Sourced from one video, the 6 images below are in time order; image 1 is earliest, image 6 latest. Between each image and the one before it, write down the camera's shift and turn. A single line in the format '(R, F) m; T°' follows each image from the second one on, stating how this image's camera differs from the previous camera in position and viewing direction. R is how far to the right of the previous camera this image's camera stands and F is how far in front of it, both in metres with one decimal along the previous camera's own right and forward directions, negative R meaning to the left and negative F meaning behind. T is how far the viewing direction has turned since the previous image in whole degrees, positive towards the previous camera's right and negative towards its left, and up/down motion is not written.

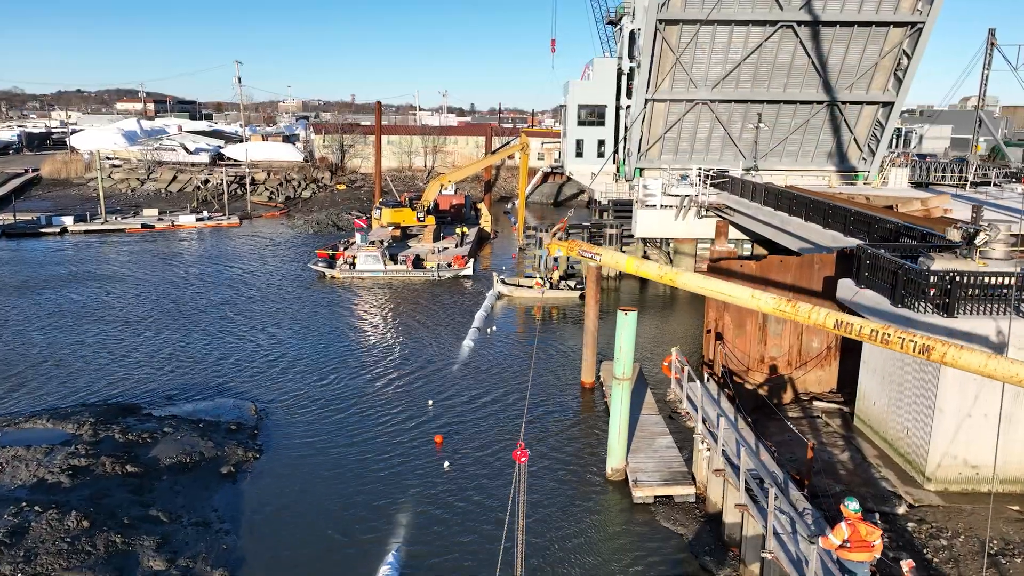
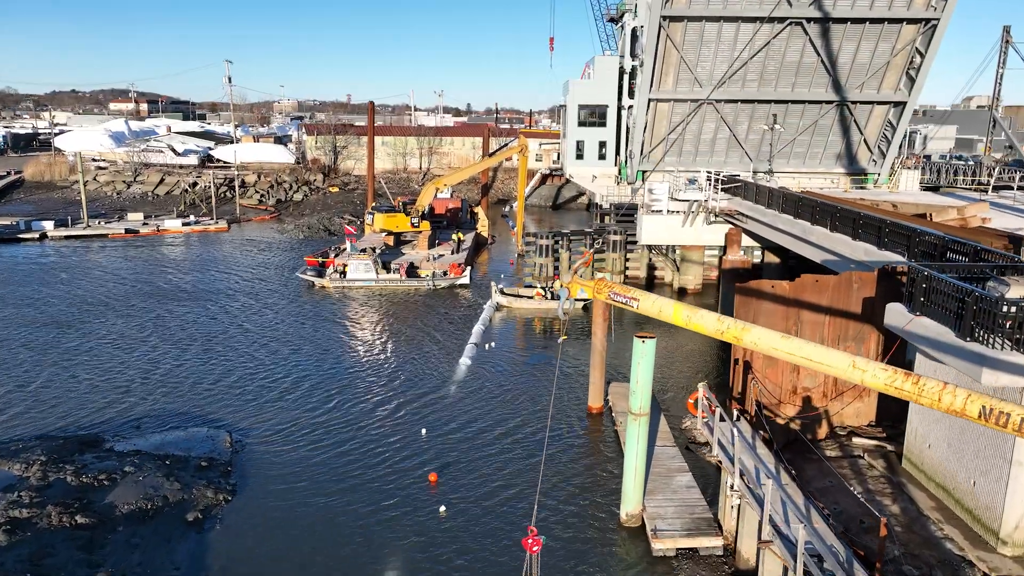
(-0.1, +1.7) m; 0°
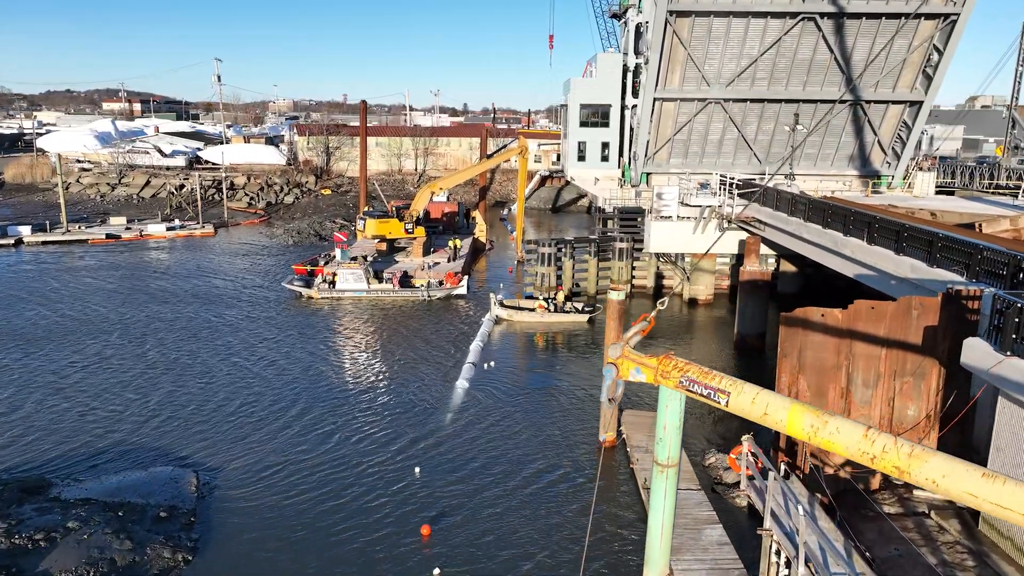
(-0.1, +2.0) m; 0°
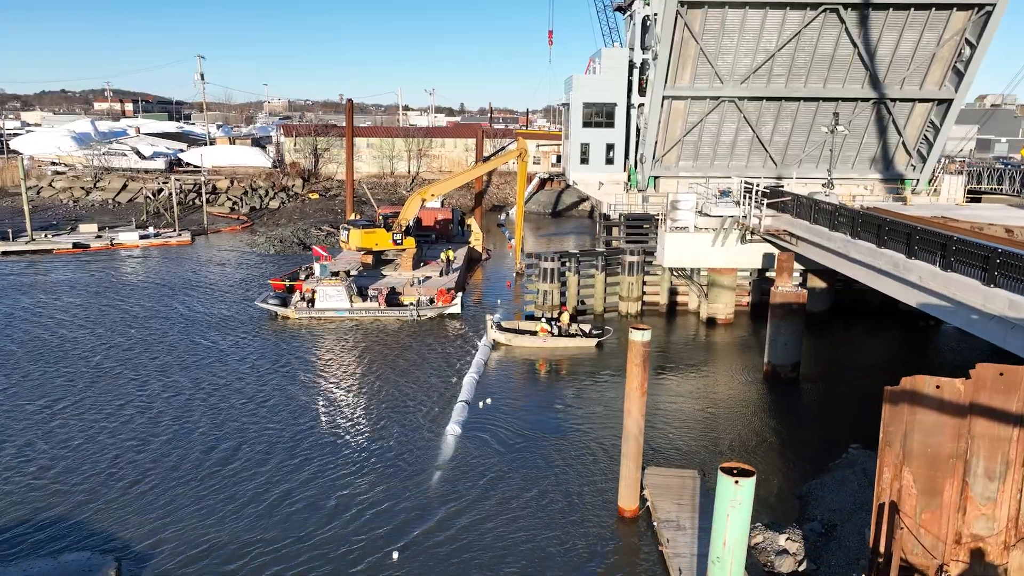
(-0.1, +3.1) m; 0°
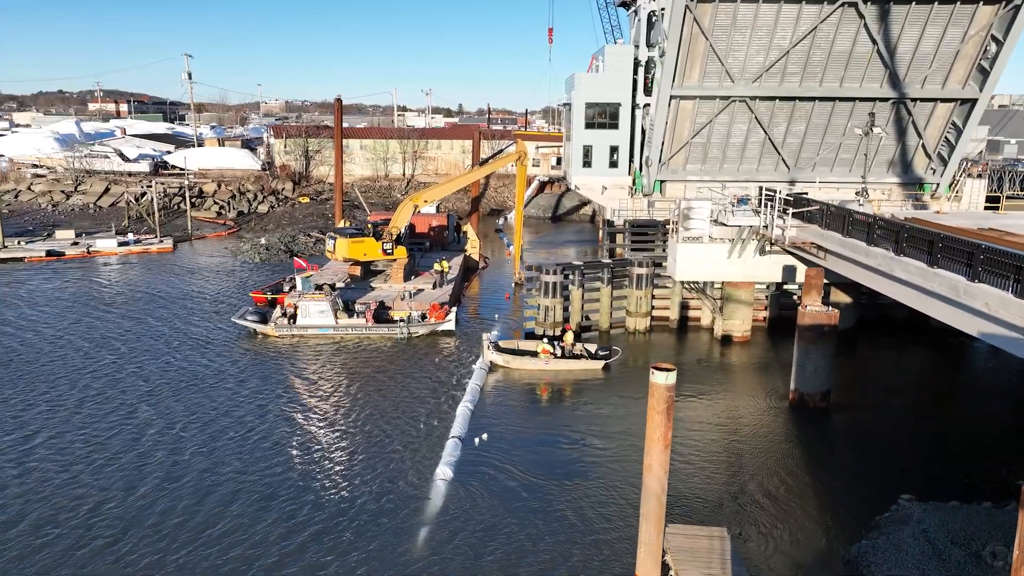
(0.0, +2.2) m; 0°
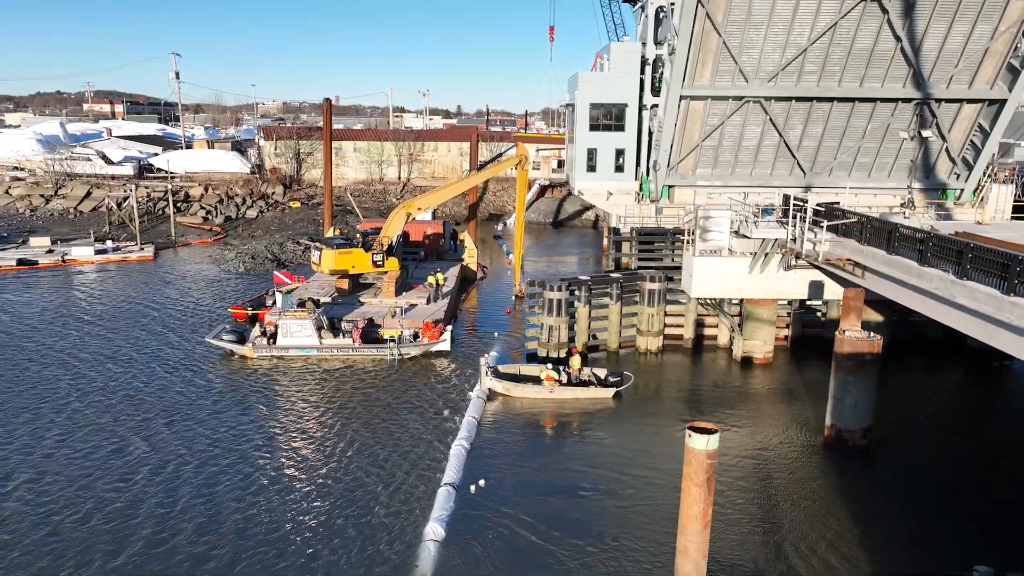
(-0.1, +2.2) m; 0°
